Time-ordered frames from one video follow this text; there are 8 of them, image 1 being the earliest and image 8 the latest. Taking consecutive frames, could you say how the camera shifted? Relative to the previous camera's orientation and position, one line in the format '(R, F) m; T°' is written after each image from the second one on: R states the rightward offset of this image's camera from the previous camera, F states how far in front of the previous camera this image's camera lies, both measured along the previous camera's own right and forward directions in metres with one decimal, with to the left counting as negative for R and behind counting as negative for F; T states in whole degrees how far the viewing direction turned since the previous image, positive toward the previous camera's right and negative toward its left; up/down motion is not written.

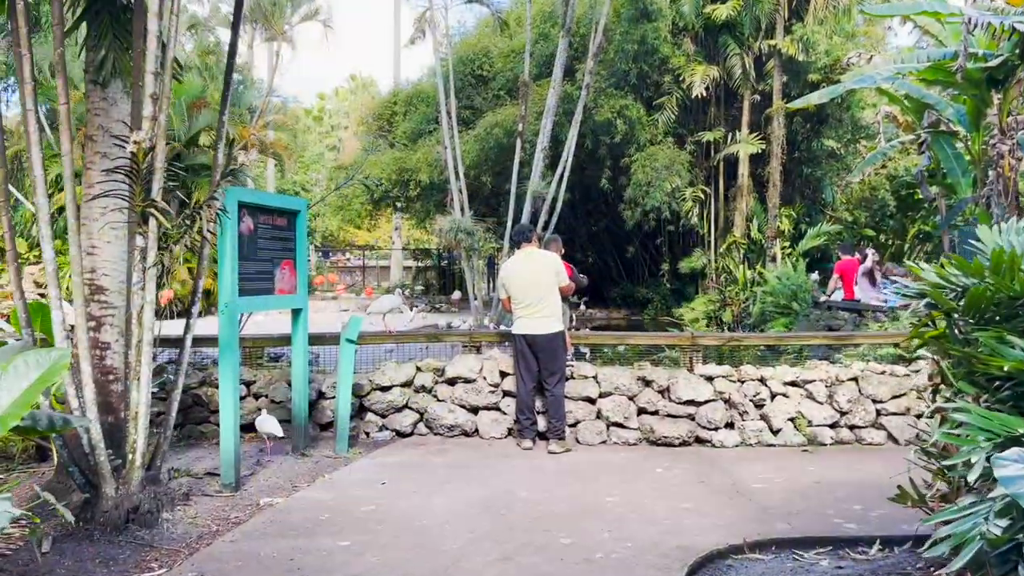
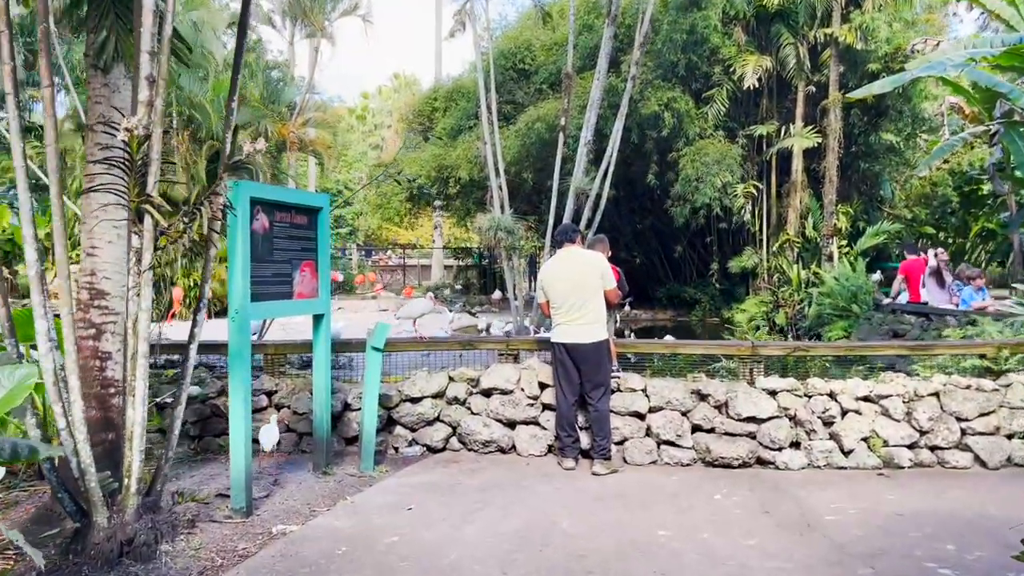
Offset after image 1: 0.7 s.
(0.0, +0.5) m; -3°
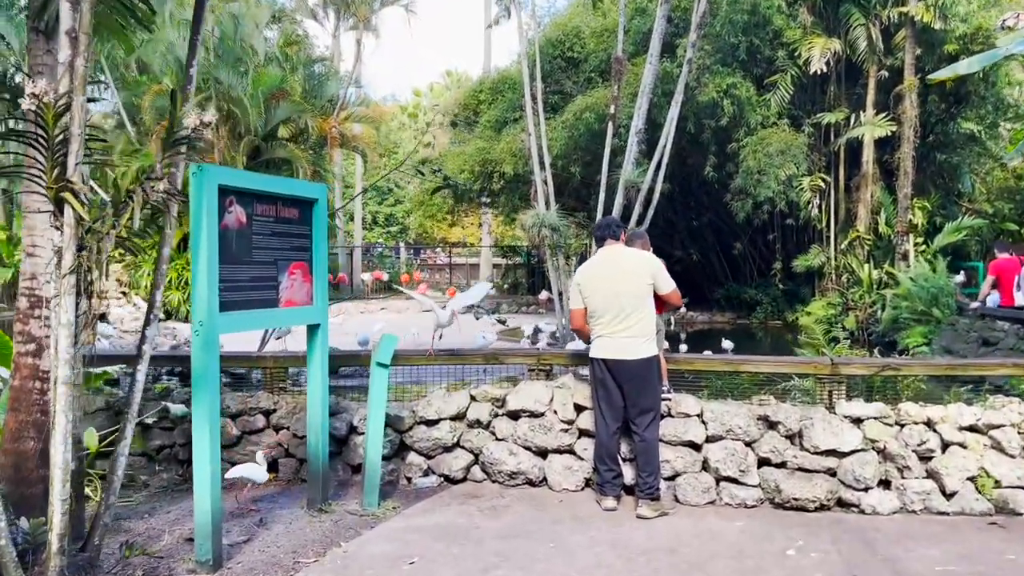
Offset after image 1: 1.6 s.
(+0.1, +0.9) m; -4°
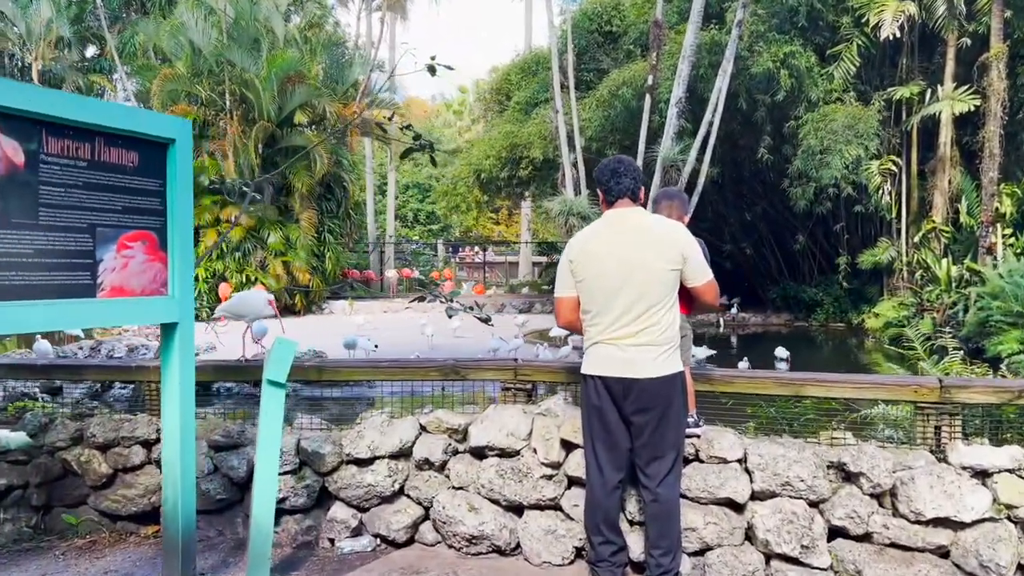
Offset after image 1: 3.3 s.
(+0.4, +1.5) m; -3°
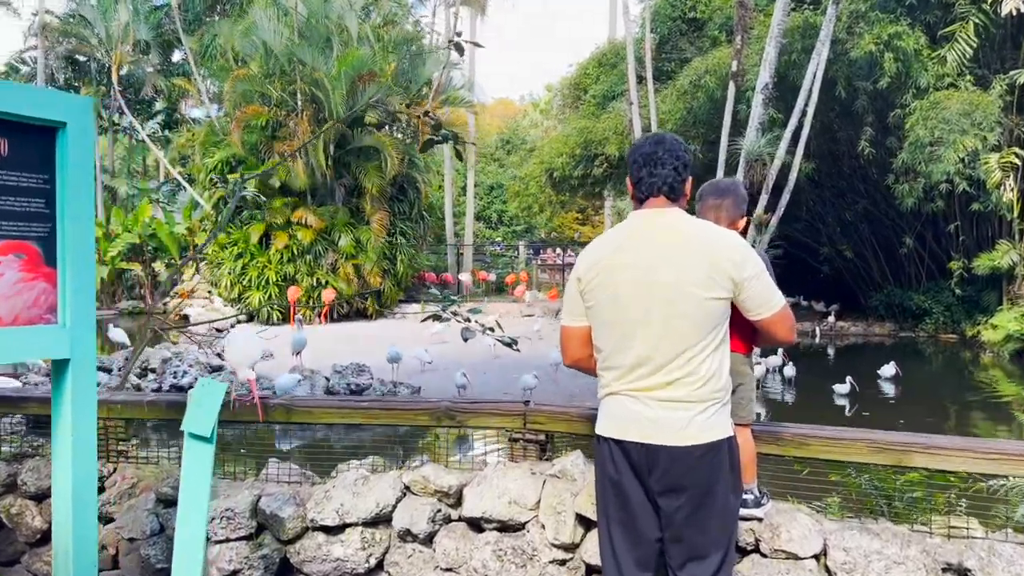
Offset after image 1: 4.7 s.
(+0.3, +0.8) m; -6°
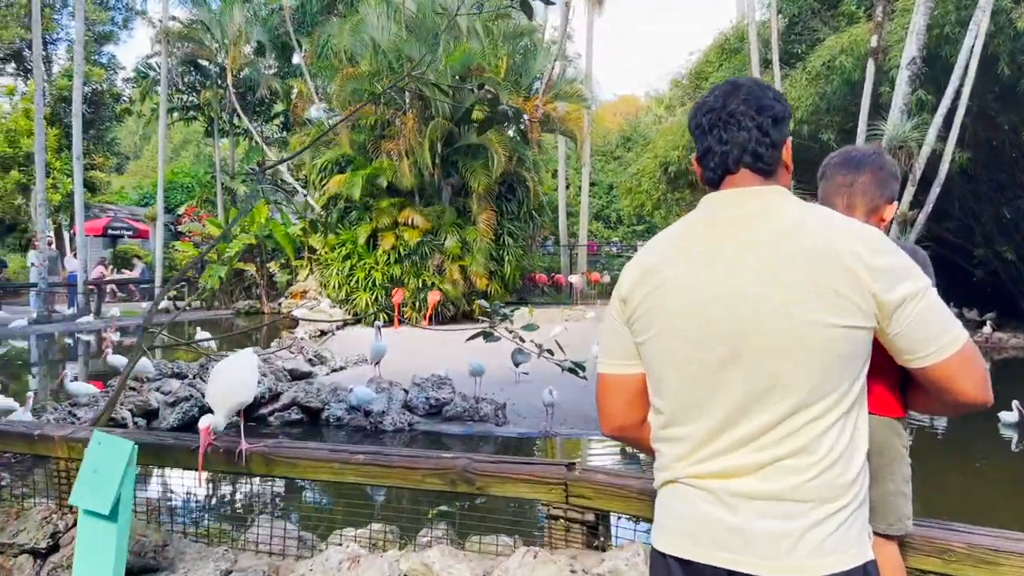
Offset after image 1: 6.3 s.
(+0.2, +0.8) m; -8°
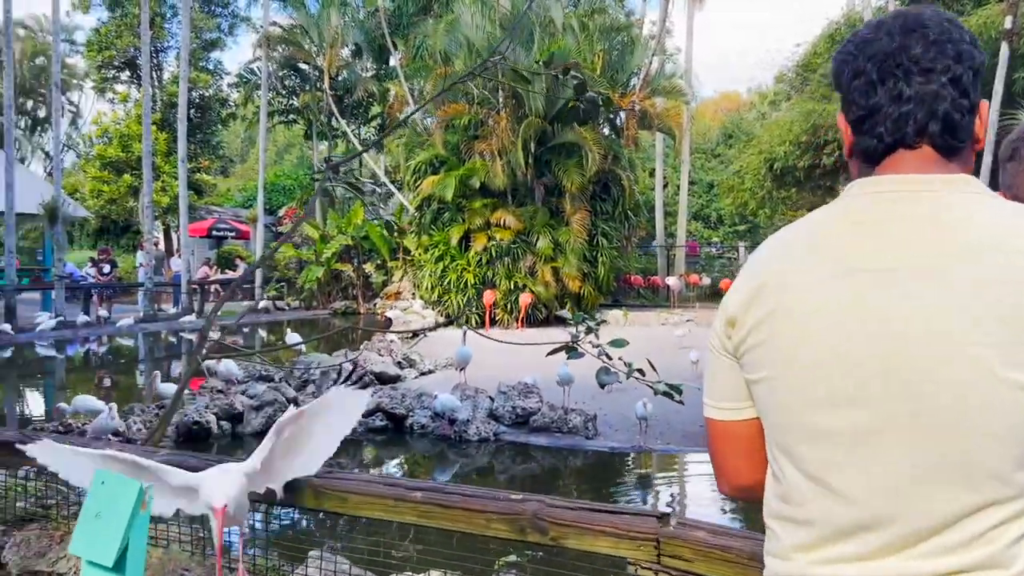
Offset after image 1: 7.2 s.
(0.0, +0.4) m; -6°
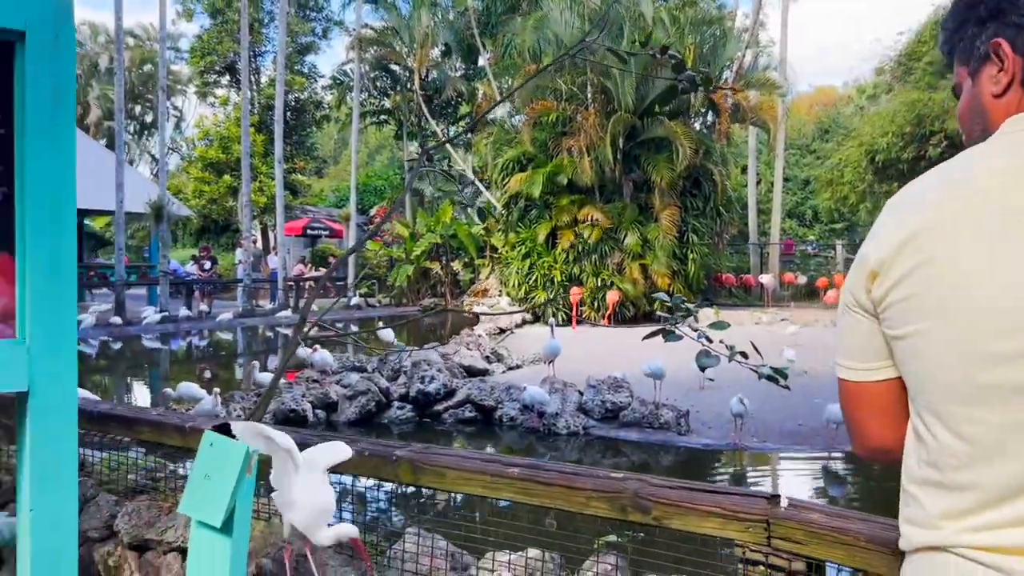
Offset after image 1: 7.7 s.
(0.0, 0.0) m; -6°
